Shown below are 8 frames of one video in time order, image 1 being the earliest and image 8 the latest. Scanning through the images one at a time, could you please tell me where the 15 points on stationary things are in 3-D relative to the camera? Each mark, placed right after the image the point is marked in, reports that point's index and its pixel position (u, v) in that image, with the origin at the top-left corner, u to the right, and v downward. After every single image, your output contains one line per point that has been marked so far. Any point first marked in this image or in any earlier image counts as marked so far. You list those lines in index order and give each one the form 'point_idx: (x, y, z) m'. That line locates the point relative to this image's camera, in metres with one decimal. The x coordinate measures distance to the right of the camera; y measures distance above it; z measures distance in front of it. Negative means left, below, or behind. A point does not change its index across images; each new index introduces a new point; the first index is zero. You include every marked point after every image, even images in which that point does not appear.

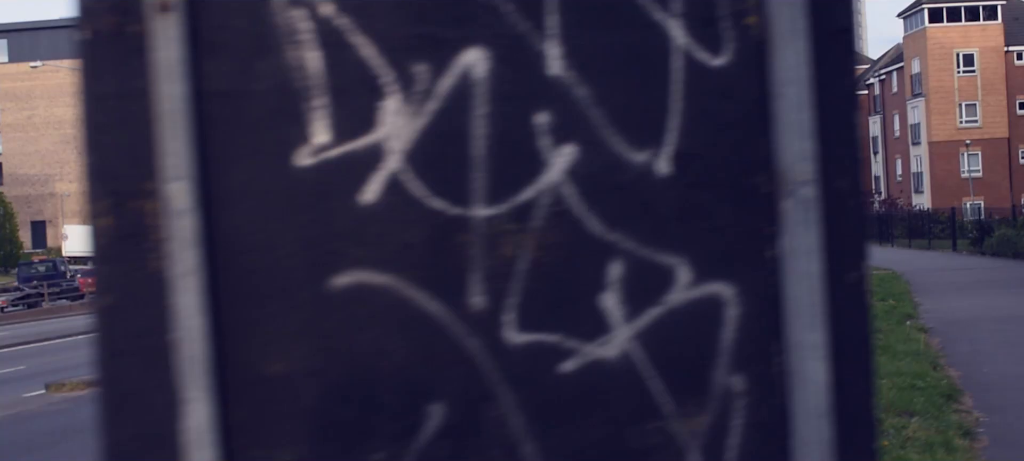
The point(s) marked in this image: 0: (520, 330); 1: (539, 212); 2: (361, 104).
0: (0.0, -0.2, +1.8) m
1: (0.0, 0.0, +1.8) m
2: (-0.3, +0.2, +1.8) m
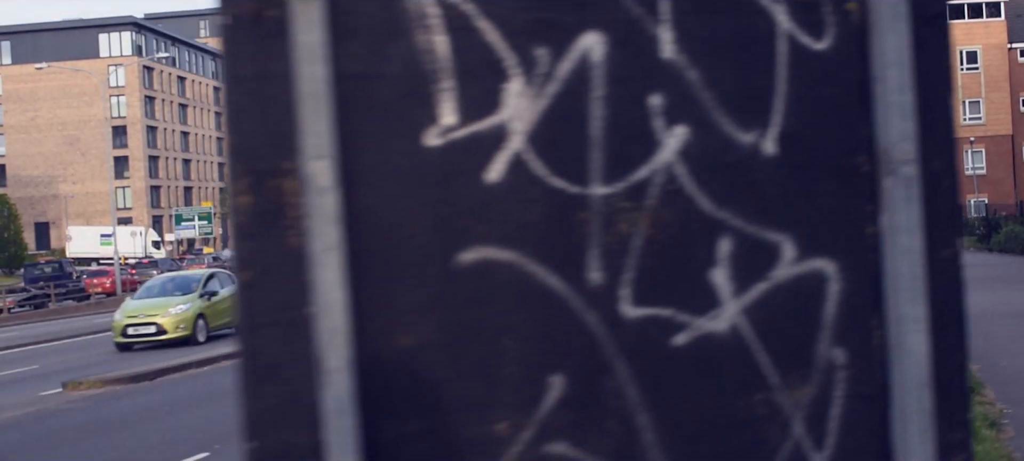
0: (+0.2, -0.1, +1.9) m
1: (+0.3, +0.1, +1.9) m
2: (0.0, +0.3, +1.8) m
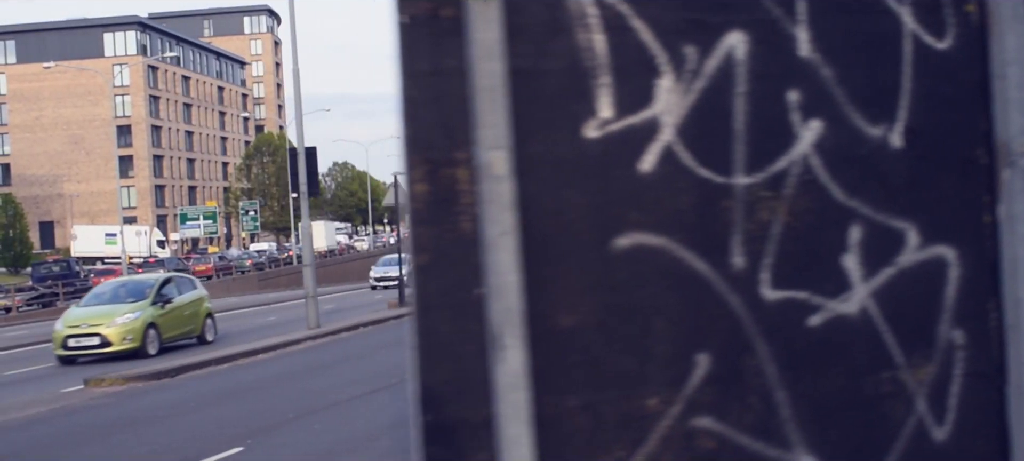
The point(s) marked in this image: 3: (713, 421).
0: (+0.5, -0.1, +2.0) m
1: (+0.6, +0.1, +2.0) m
2: (+0.2, +0.3, +2.0) m
3: (+0.4, -0.4, +2.0) m
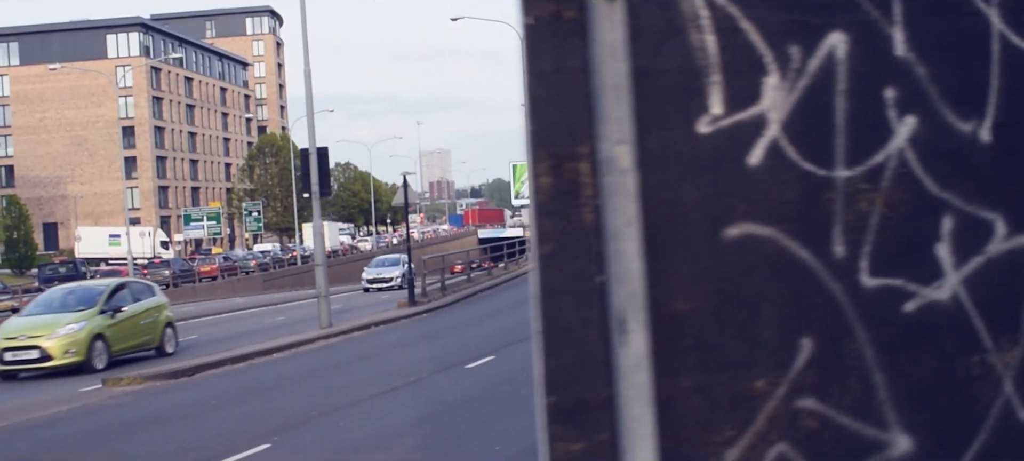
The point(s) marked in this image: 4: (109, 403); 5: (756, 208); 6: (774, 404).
0: (+0.8, -0.1, +2.1) m
1: (+0.8, +0.1, +2.1) m
2: (+0.5, +0.3, +2.1) m
3: (+0.6, -0.4, +2.1) m
4: (-5.6, -2.4, +14.0) m
5: (+0.5, 0.0, +2.1) m
6: (+0.5, -0.4, +2.1) m
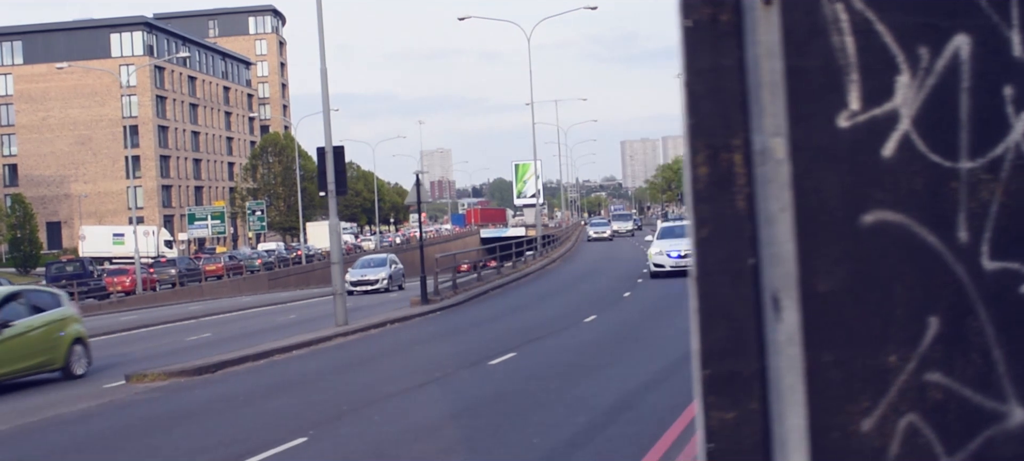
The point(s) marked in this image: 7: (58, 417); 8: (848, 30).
0: (+1.1, -0.1, +2.3) m
1: (+1.1, +0.1, +2.3) m
2: (+0.8, +0.3, +2.2) m
3: (+1.0, -0.3, +2.3) m
4: (-5.2, -2.3, +14.2) m
5: (+0.8, +0.1, +2.2) m
6: (+0.9, -0.3, +2.3) m
7: (-5.9, -2.4, +13.2) m
8: (+0.7, +0.4, +2.2) m
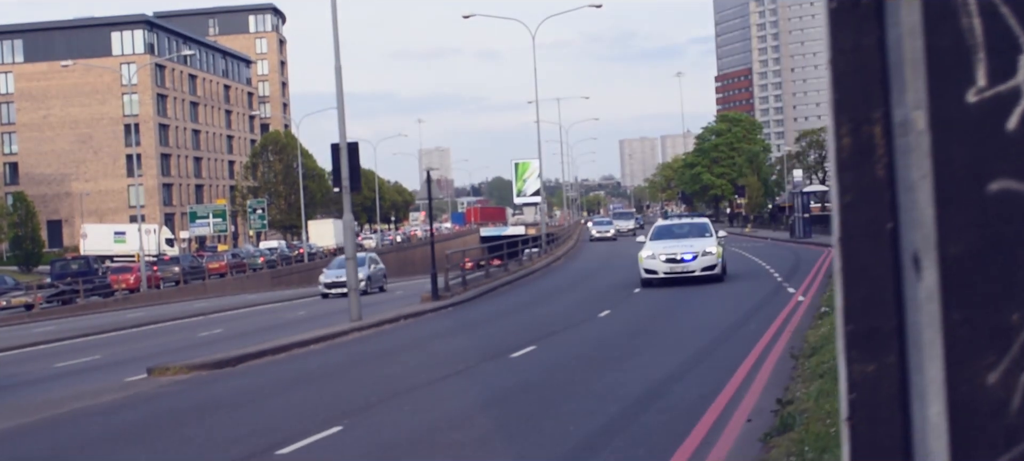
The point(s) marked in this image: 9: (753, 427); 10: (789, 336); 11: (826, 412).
0: (+1.4, 0.0, +2.5) m
1: (+1.5, +0.2, +2.5) m
2: (+1.2, +0.4, +2.4) m
3: (+1.3, -0.2, +2.5) m
4: (-4.9, -2.3, +14.3) m
5: (+1.2, +0.2, +2.4) m
6: (+1.2, -0.2, +2.4) m
7: (-5.6, -2.3, +13.4) m
8: (+1.1, +0.5, +2.4) m
9: (+2.0, -1.6, +8.6) m
10: (+3.8, -1.4, +14.2) m
11: (+2.2, -1.3, +7.1) m
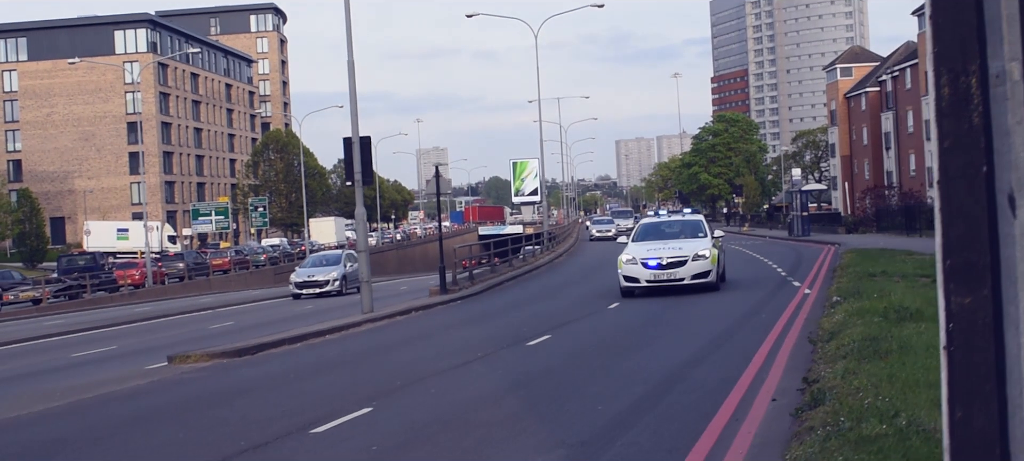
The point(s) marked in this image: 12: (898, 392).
0: (+1.8, +0.2, +2.7) m
1: (+1.8, +0.4, +2.7) m
2: (+1.5, +0.5, +2.6) m
3: (+1.6, -0.1, +2.7) m
4: (-4.7, -2.1, +14.5) m
5: (+1.5, +0.3, +2.6) m
6: (+1.5, -0.1, +2.6) m
7: (-5.3, -2.2, +13.6) m
8: (+1.4, +0.7, +2.6) m
9: (+2.3, -1.5, +8.8) m
10: (+4.1, -1.3, +14.4) m
11: (+2.5, -1.1, +7.3) m
12: (+2.6, -1.1, +7.0) m
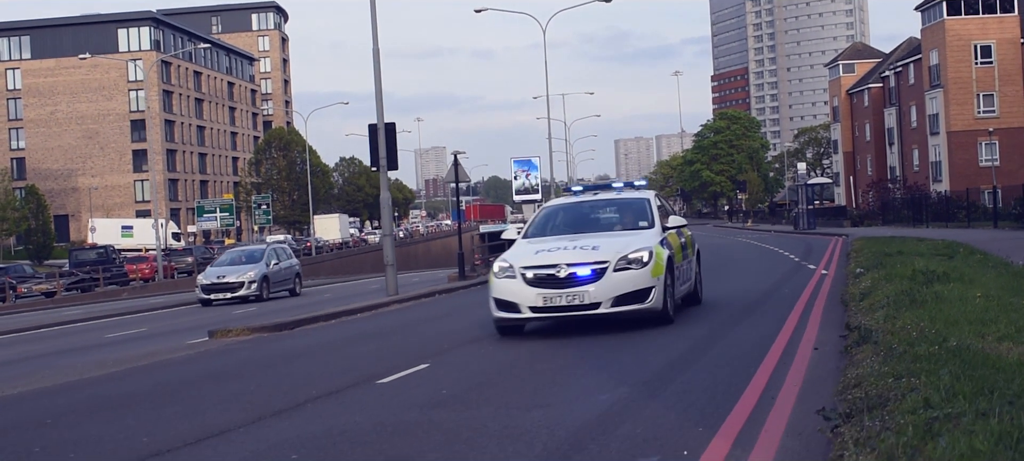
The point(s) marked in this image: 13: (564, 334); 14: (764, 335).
0: (+2.3, +0.5, +3.3) m
1: (+2.3, +0.8, +3.3) m
2: (+2.0, +0.9, +3.2) m
3: (+2.2, +0.3, +3.3) m
4: (-4.1, -1.7, +15.1) m
5: (+2.1, +0.7, +3.2) m
6: (+2.1, +0.3, +3.2) m
7: (-4.8, -1.8, +14.1) m
8: (+2.0, +1.0, +3.2) m
9: (+2.8, -1.1, +9.4) m
10: (+4.6, -0.9, +15.0) m
11: (+3.0, -0.7, +7.9) m
12: (+3.2, -0.7, +7.6) m
13: (+0.7, -1.3, +13.0) m
14: (+2.7, -1.1, +11.0) m
